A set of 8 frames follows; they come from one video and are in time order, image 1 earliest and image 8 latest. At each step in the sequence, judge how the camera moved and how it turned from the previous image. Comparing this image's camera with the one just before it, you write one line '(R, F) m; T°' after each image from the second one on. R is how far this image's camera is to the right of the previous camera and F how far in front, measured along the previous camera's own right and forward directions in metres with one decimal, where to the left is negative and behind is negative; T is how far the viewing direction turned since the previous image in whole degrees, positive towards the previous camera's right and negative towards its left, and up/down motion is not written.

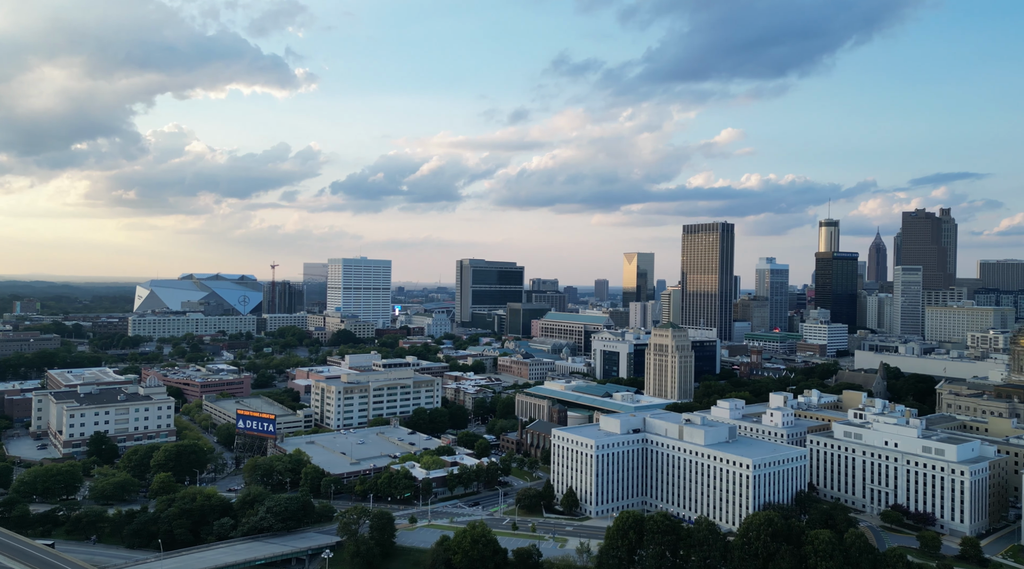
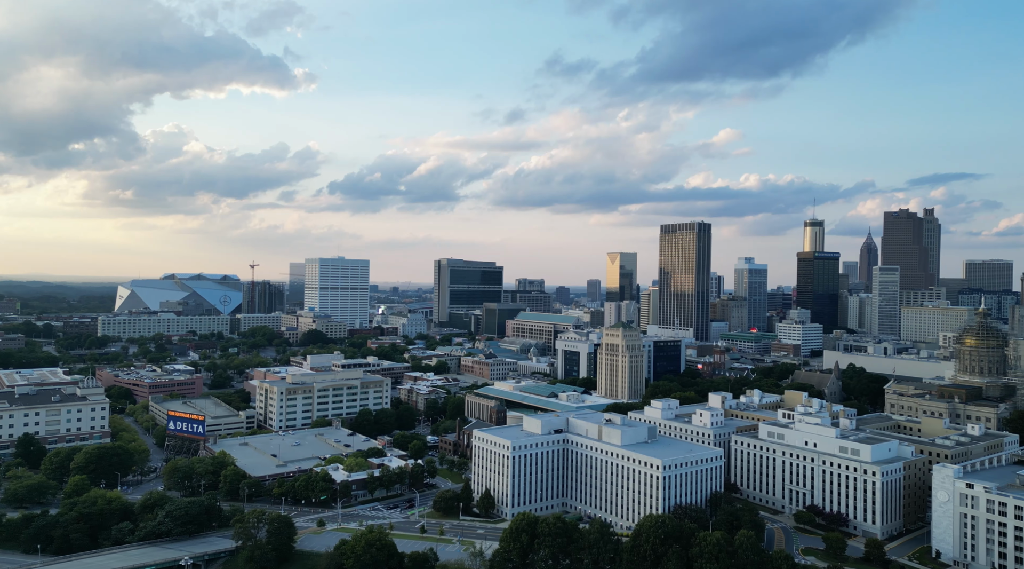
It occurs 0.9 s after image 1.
(+7.4, +1.1) m; +1°
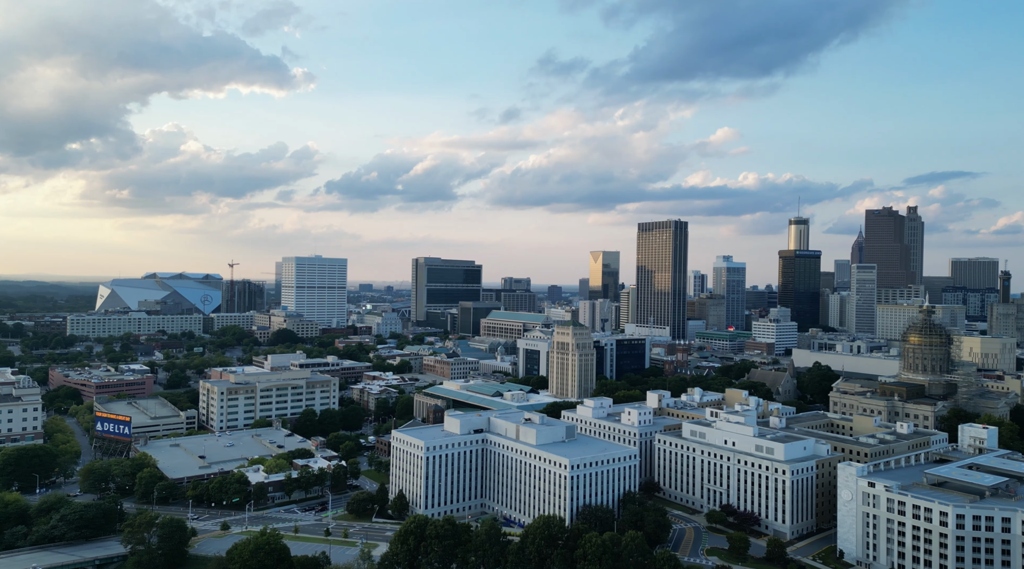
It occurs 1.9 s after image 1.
(+7.5, +1.1) m; +1°
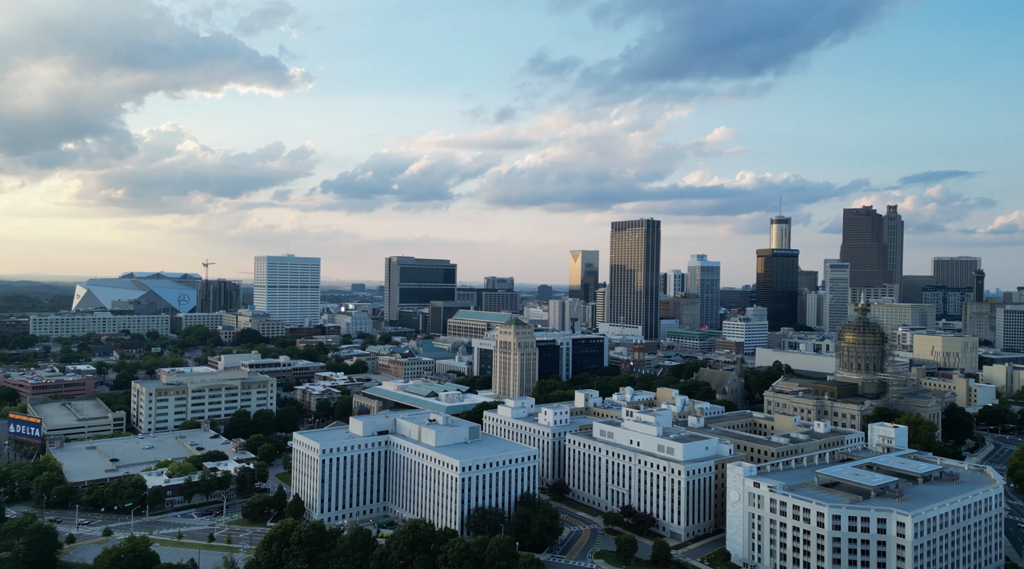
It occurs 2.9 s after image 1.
(+8.5, +1.3) m; +1°
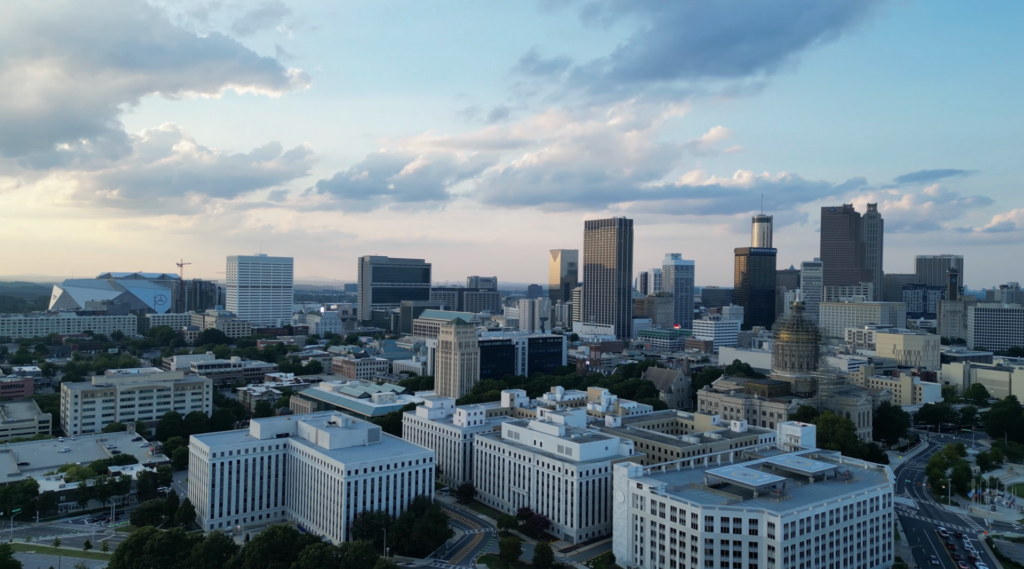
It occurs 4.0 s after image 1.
(+8.5, +1.2) m; +1°
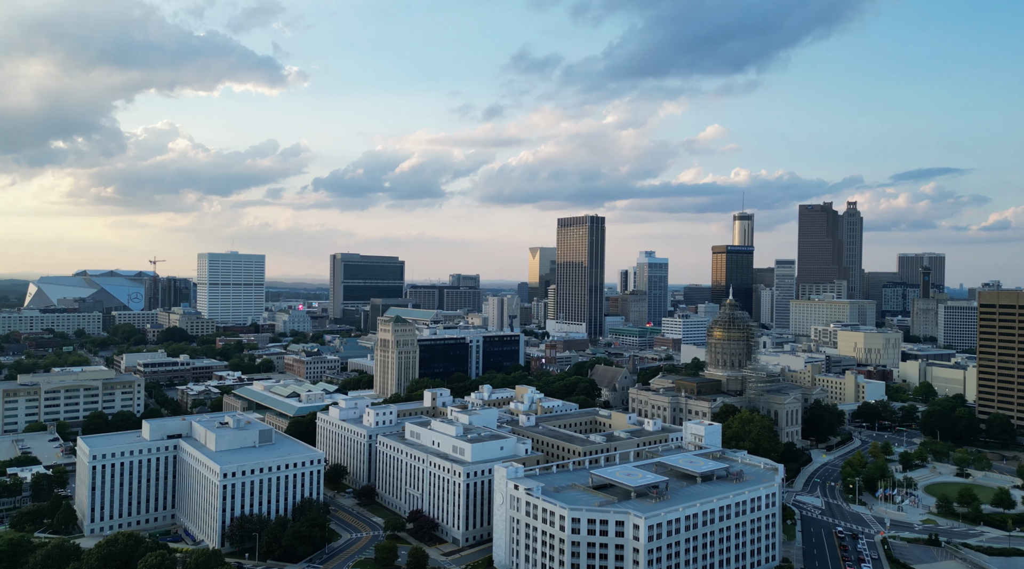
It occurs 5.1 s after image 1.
(+8.6, +1.3) m; +1°
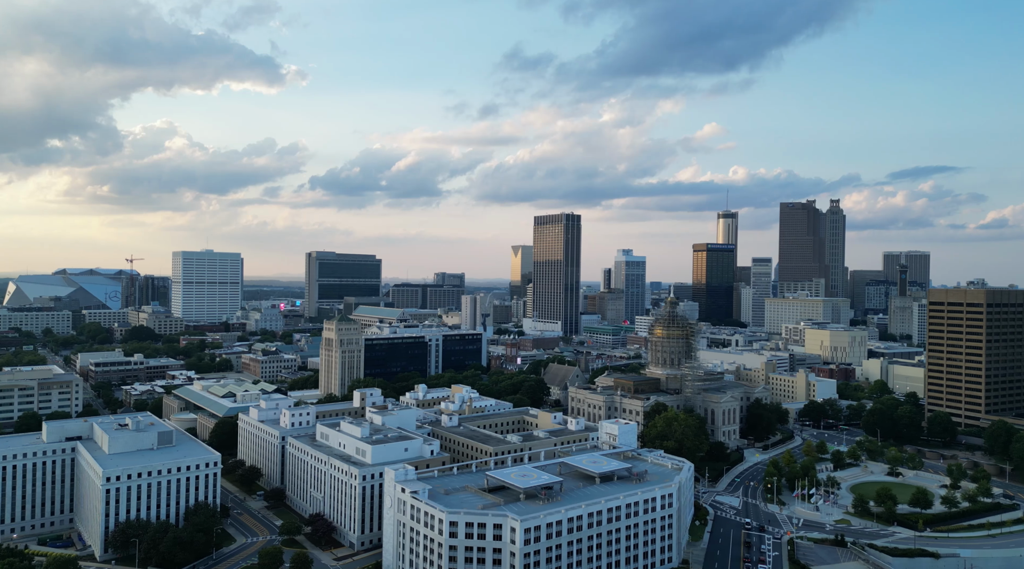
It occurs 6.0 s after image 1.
(+7.7, +1.2) m; +1°
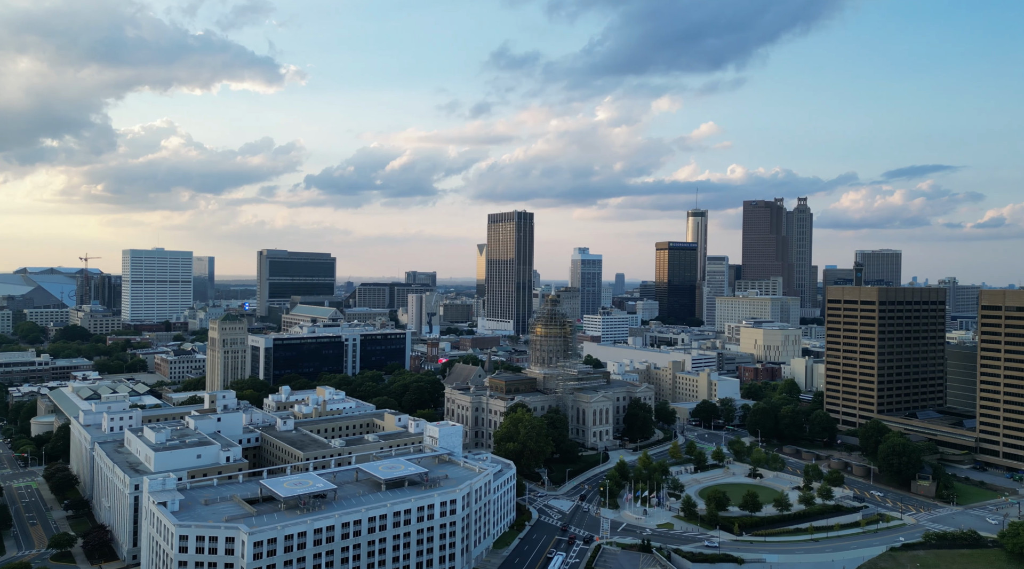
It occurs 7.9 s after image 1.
(+15.6, +2.3) m; +1°
